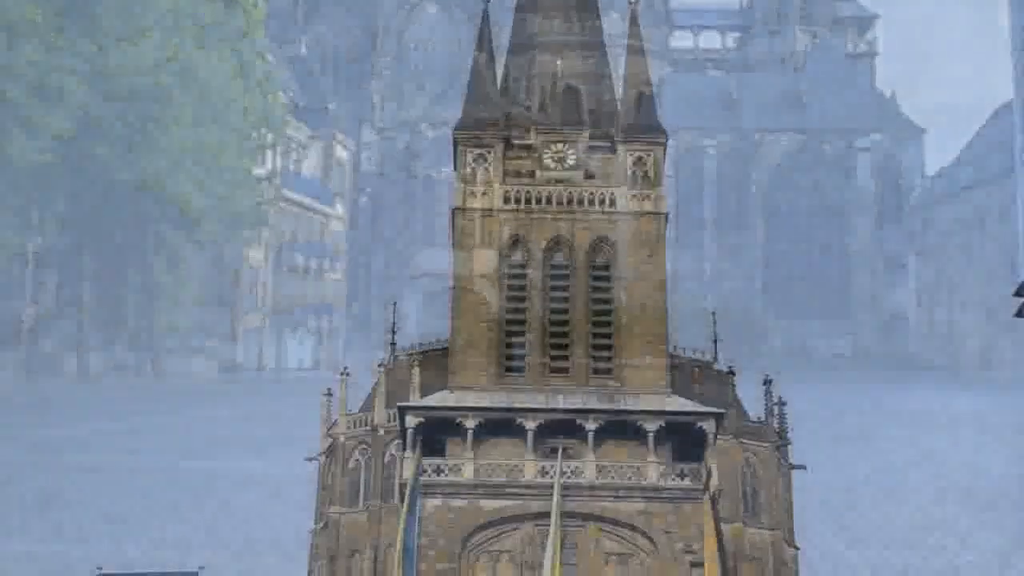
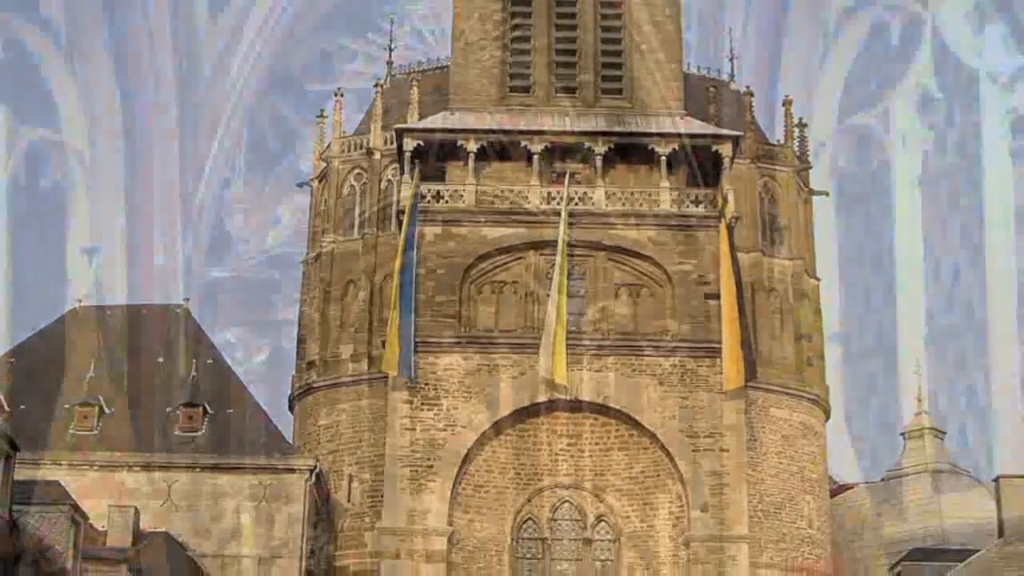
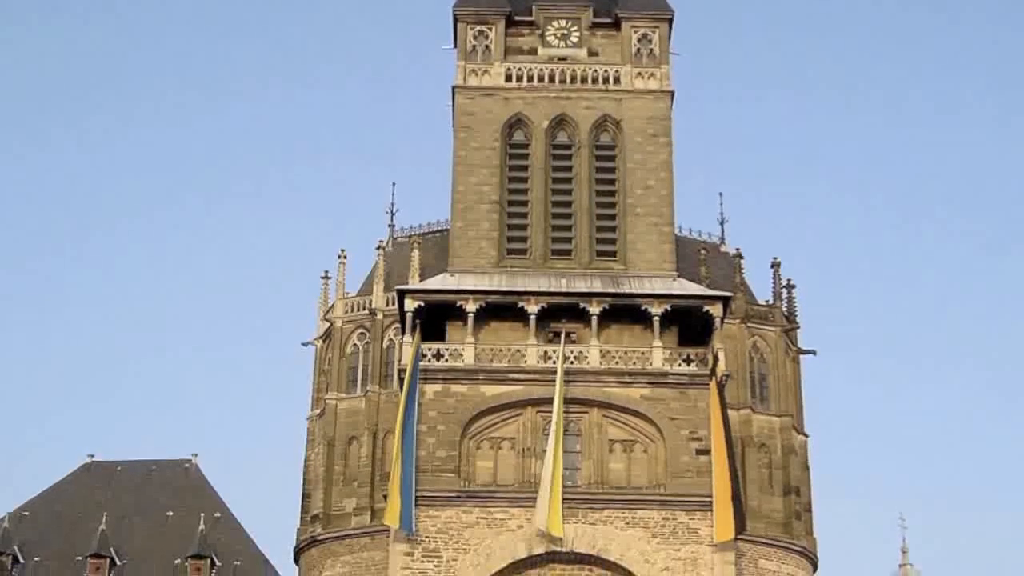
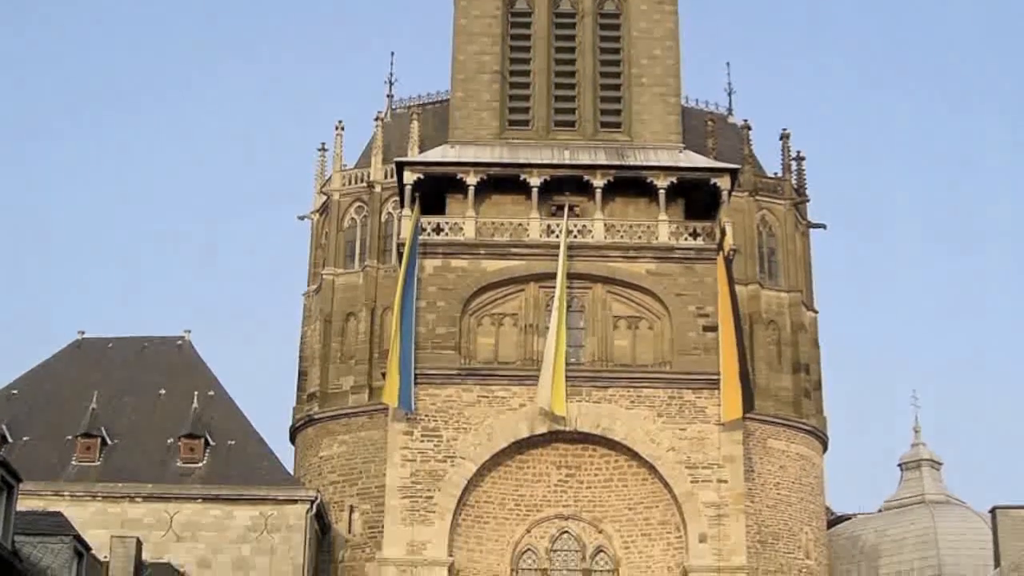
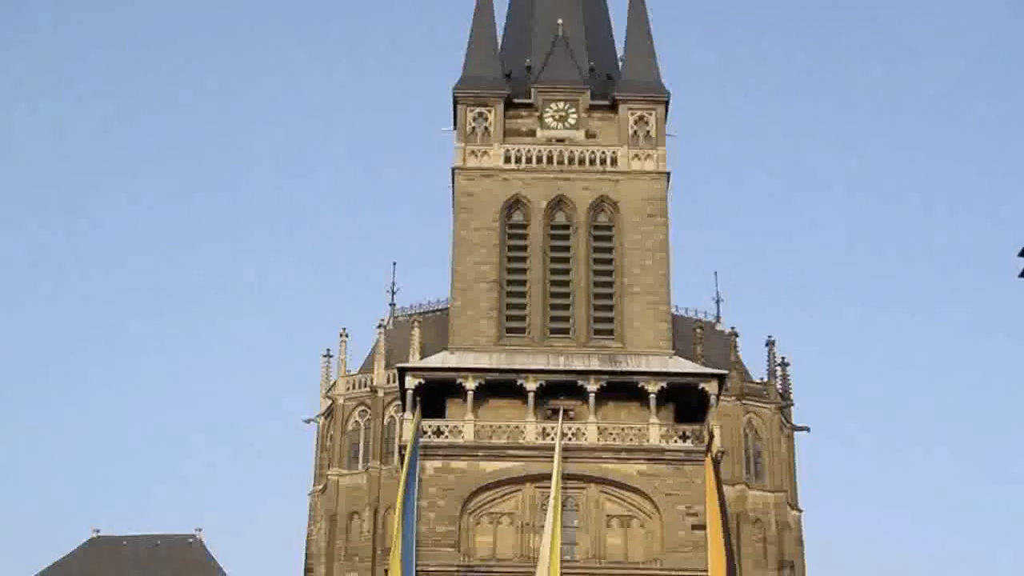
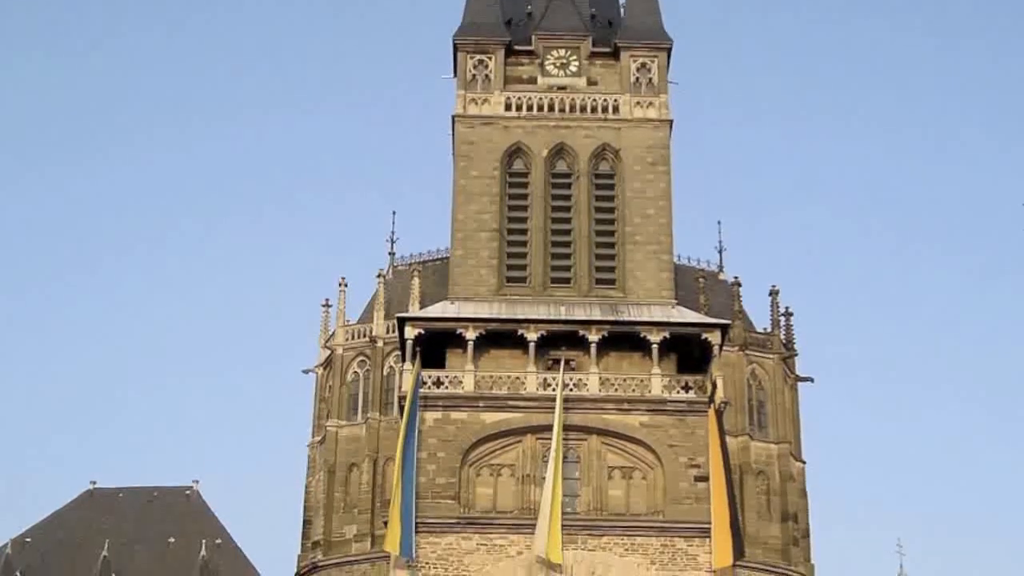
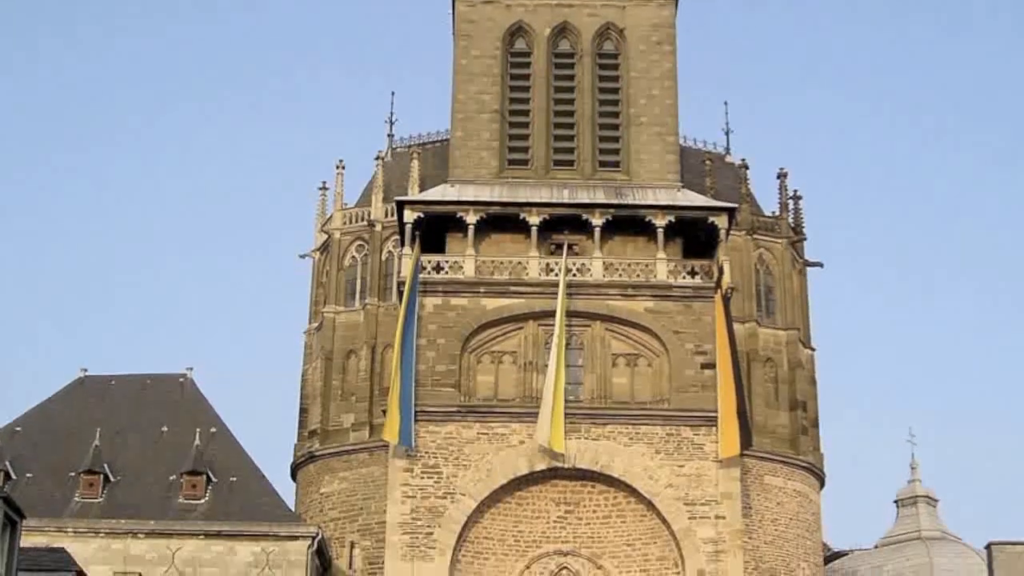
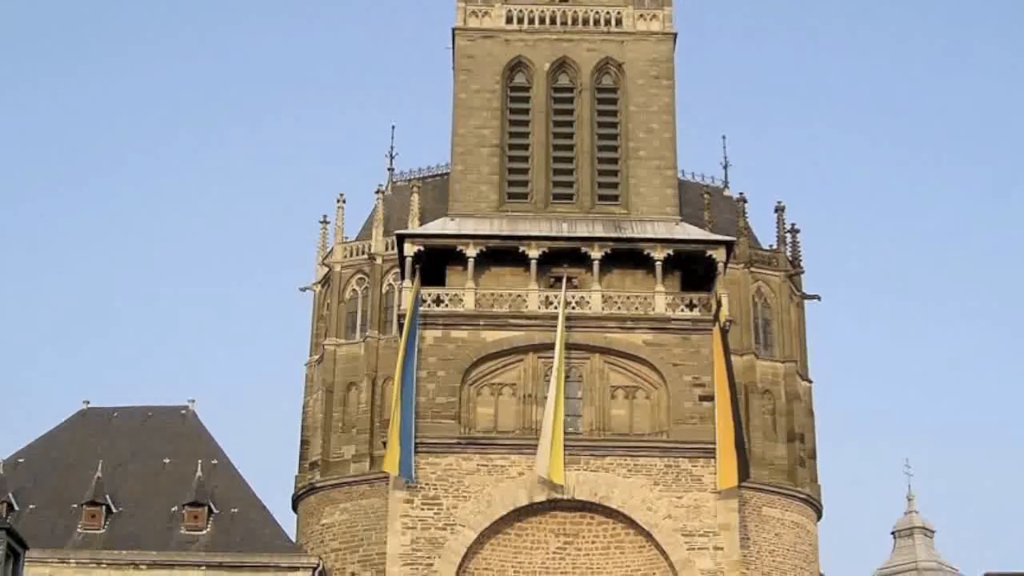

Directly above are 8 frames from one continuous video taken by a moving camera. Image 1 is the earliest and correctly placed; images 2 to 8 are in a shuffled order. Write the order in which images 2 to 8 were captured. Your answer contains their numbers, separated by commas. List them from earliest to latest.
5, 6, 3, 8, 7, 4, 2
